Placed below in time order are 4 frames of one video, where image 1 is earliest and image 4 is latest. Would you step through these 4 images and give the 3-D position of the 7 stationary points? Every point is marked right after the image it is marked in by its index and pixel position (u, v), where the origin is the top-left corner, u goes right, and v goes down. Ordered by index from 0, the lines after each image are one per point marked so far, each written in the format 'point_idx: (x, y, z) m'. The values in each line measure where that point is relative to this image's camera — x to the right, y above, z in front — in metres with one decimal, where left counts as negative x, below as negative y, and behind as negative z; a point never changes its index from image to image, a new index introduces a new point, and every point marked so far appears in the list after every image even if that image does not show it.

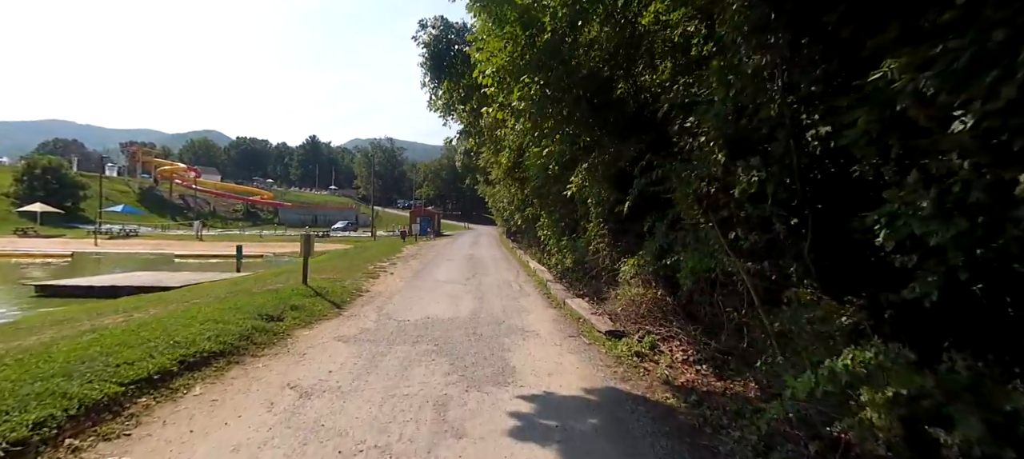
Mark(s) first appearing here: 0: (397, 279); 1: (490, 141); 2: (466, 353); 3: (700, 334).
0: (-3.4, -1.5, +14.3) m
1: (-0.9, +3.5, +18.8) m
2: (-0.6, -1.7, +6.5) m
3: (+2.7, -1.5, +6.7) m
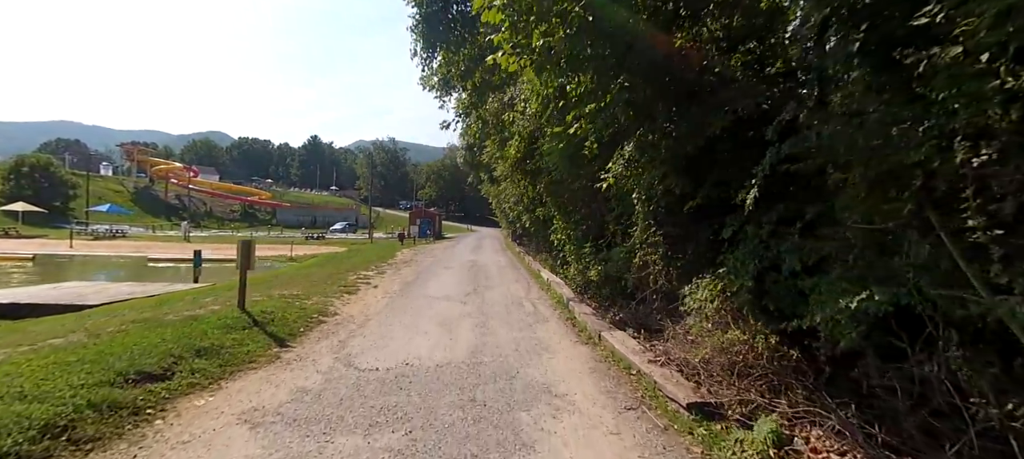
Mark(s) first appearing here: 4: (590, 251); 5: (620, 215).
0: (-3.2, -1.6, +11.5) m
1: (-0.6, +3.4, +16.0) m
2: (-0.4, -1.8, +3.7) m
3: (+2.9, -1.6, +3.9) m
4: (+2.1, -0.5, +12.3) m
5: (+2.0, +0.3, +9.0) m
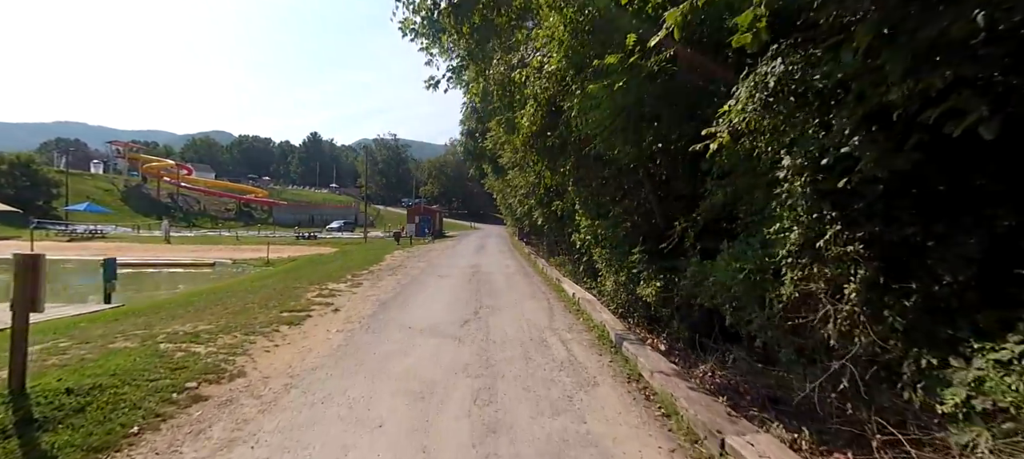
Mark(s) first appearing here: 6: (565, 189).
0: (-2.9, -1.6, +7.9) m
1: (-0.3, +3.5, +12.3) m
2: (-0.2, -1.8, 0.0) m
3: (+3.1, -1.6, +0.2) m
4: (+2.4, -0.5, +8.6) m
5: (+2.3, +0.3, +5.3) m
6: (+1.5, +1.2, +13.3) m
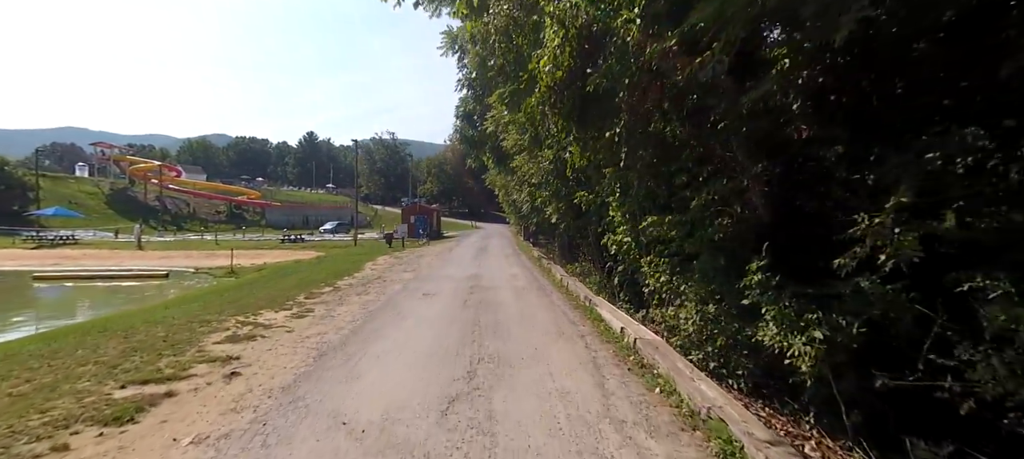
0: (-2.7, -1.7, +4.1) m
1: (-0.1, +3.4, +8.5) m
2: (0.0, -1.8, -3.7) m
3: (+3.3, -1.6, -3.6) m
4: (+2.6, -0.5, +4.9) m
5: (+2.5, +0.3, +1.5) m
6: (+1.7, +1.2, +9.5) m
